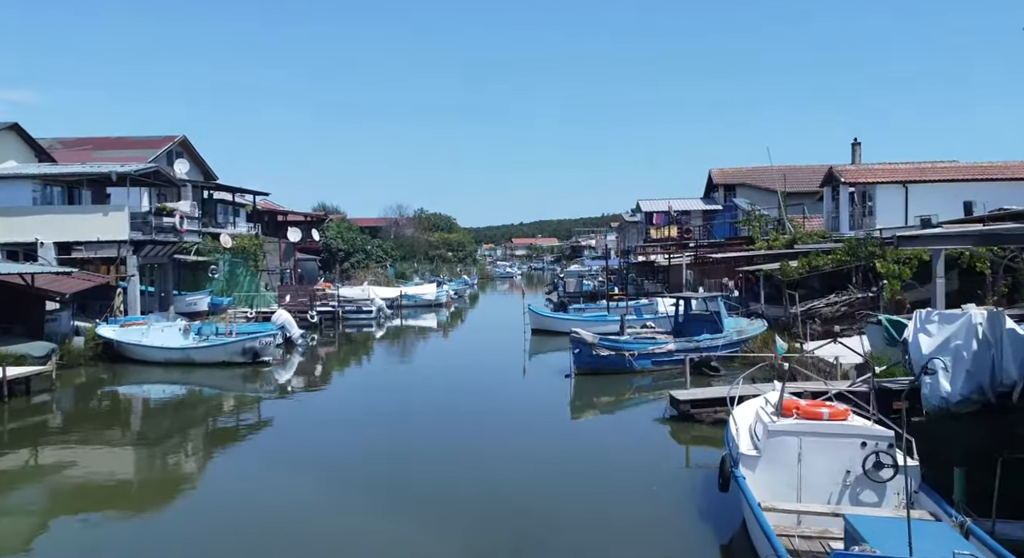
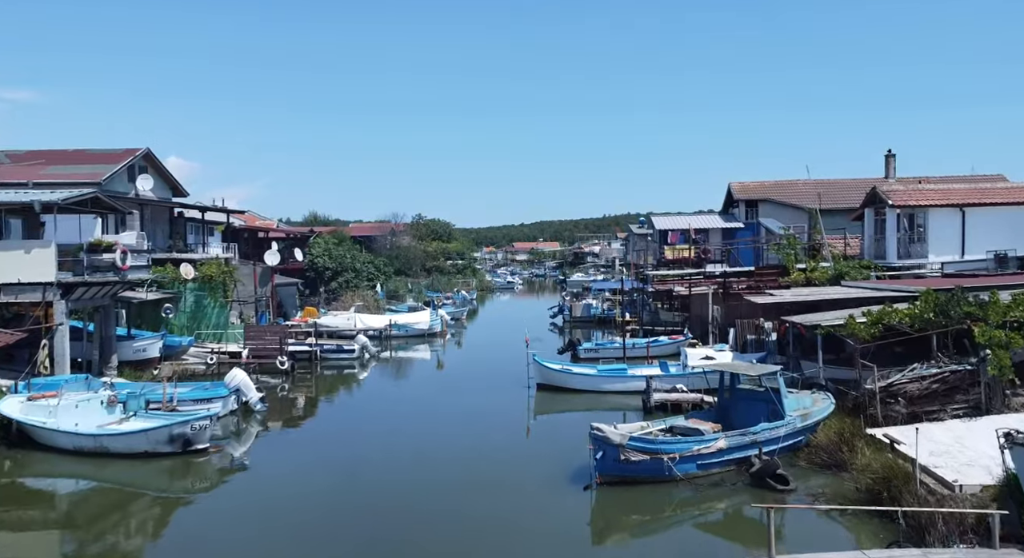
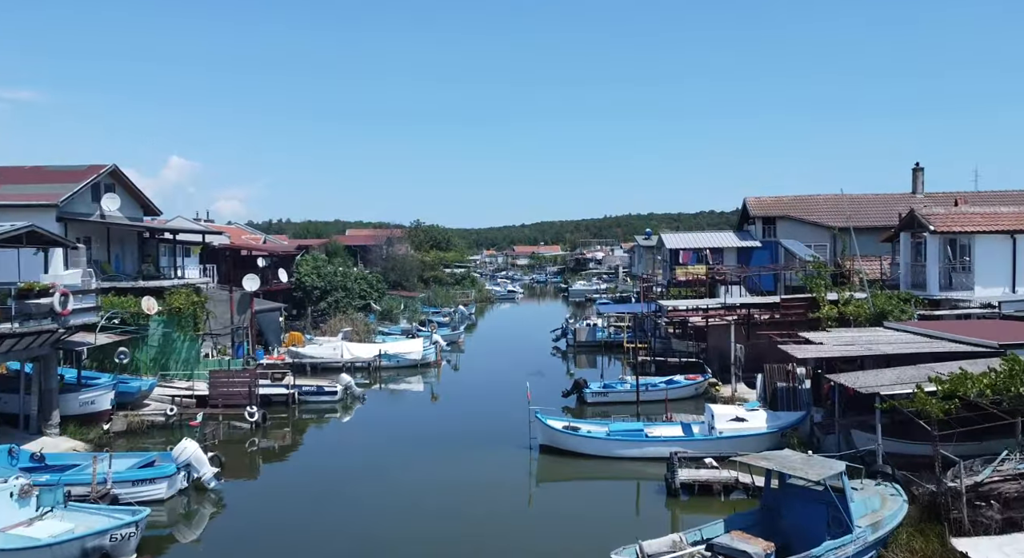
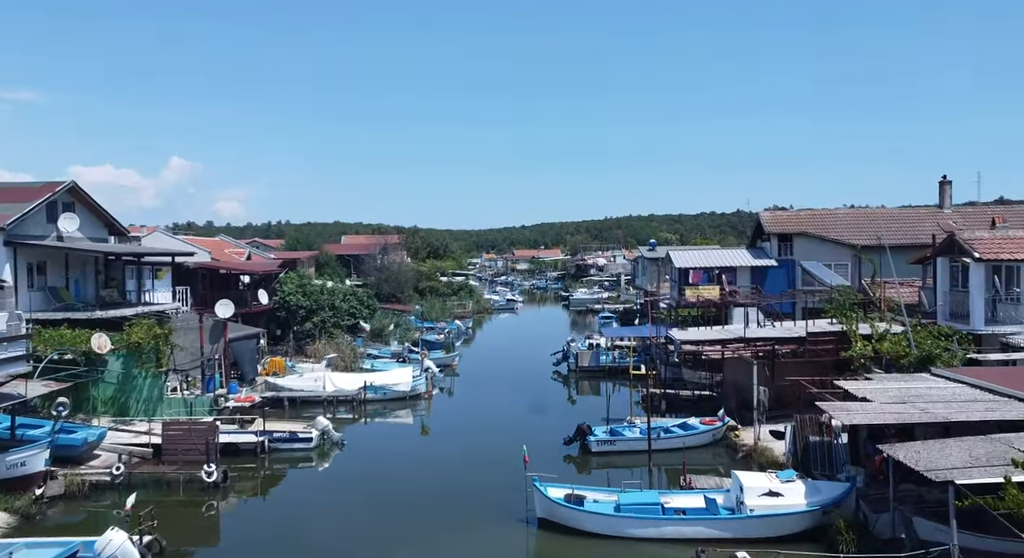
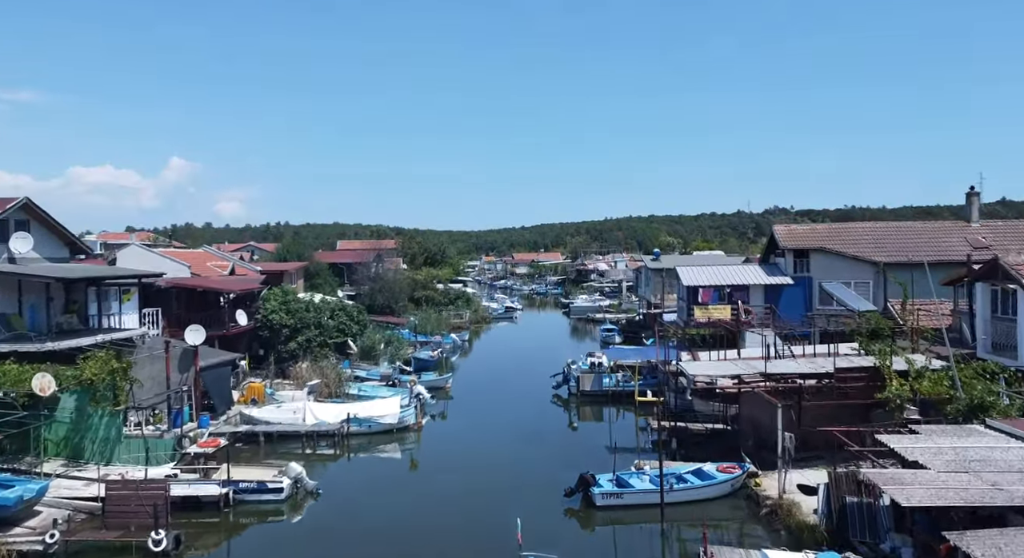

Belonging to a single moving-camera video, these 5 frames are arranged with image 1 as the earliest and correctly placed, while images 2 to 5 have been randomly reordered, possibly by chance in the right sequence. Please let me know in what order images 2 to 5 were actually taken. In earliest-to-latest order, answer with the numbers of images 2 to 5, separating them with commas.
2, 3, 4, 5
